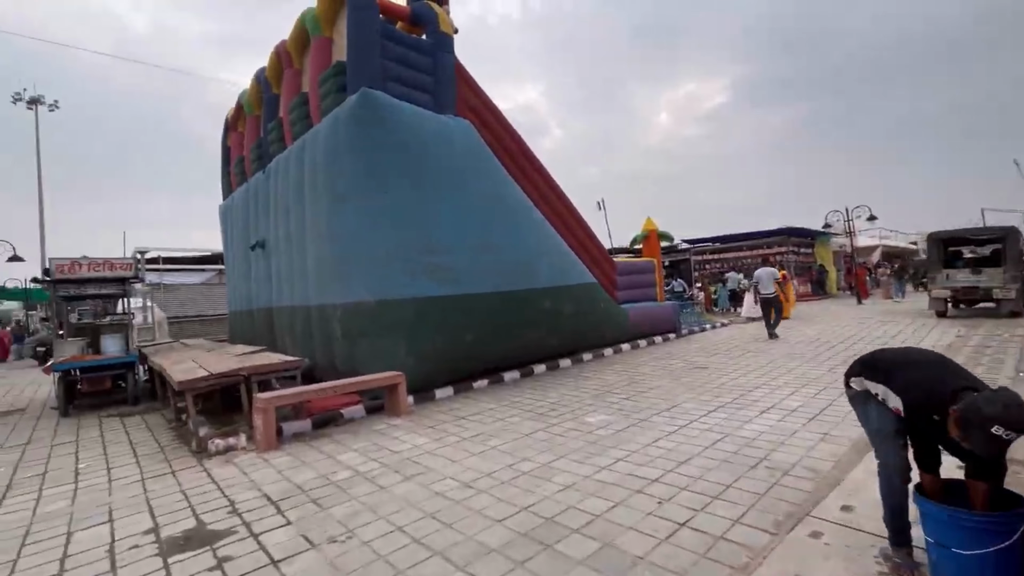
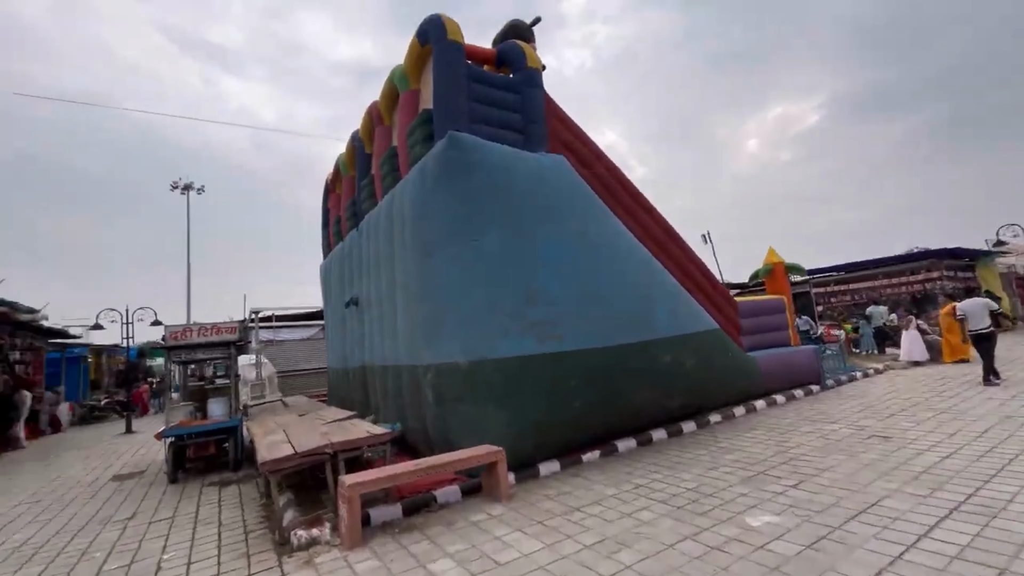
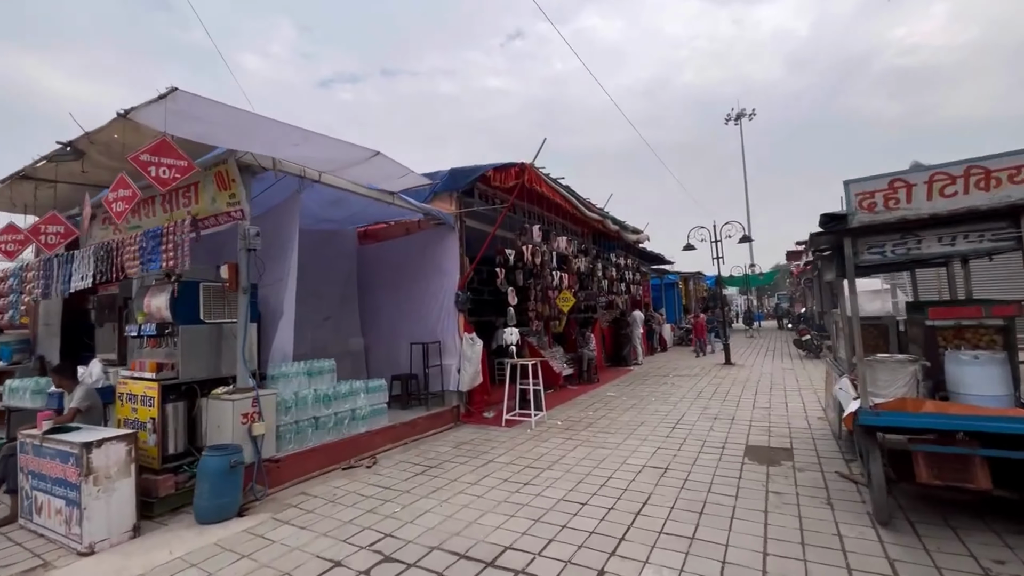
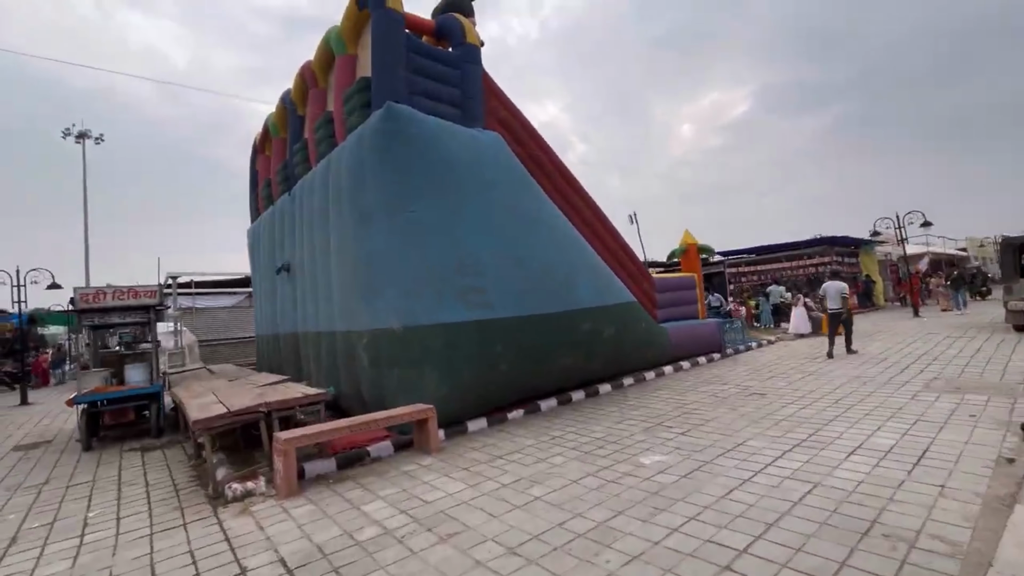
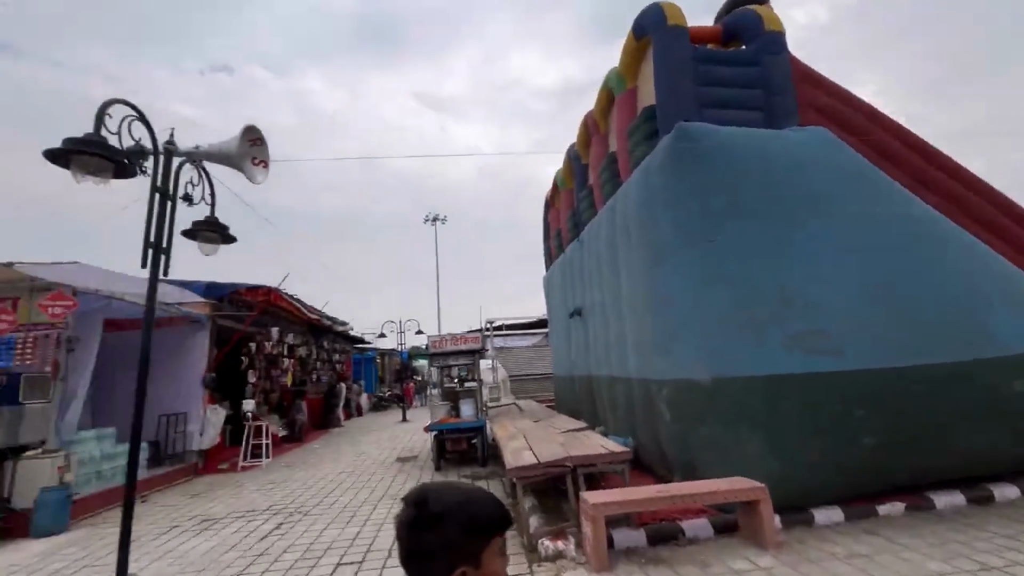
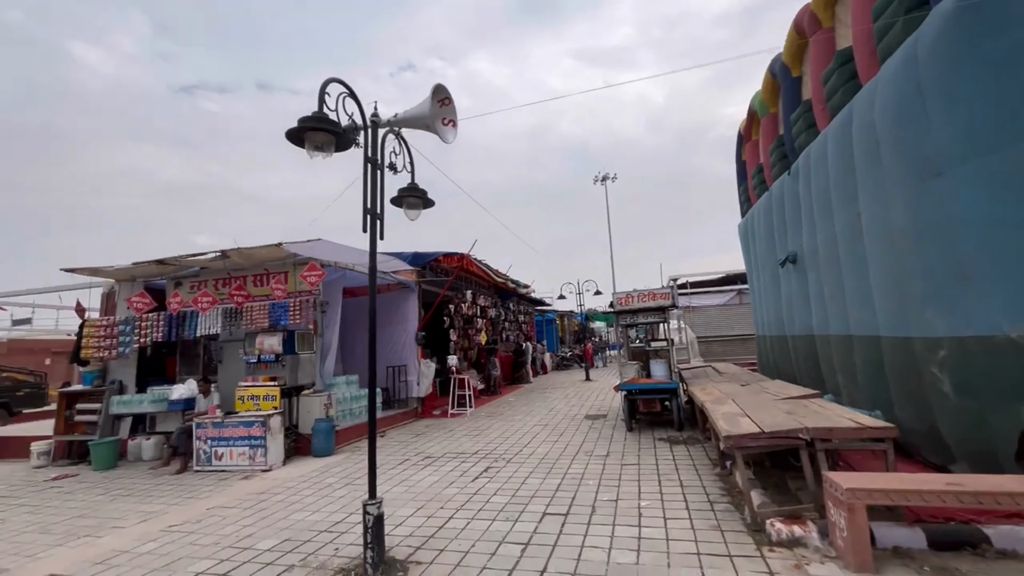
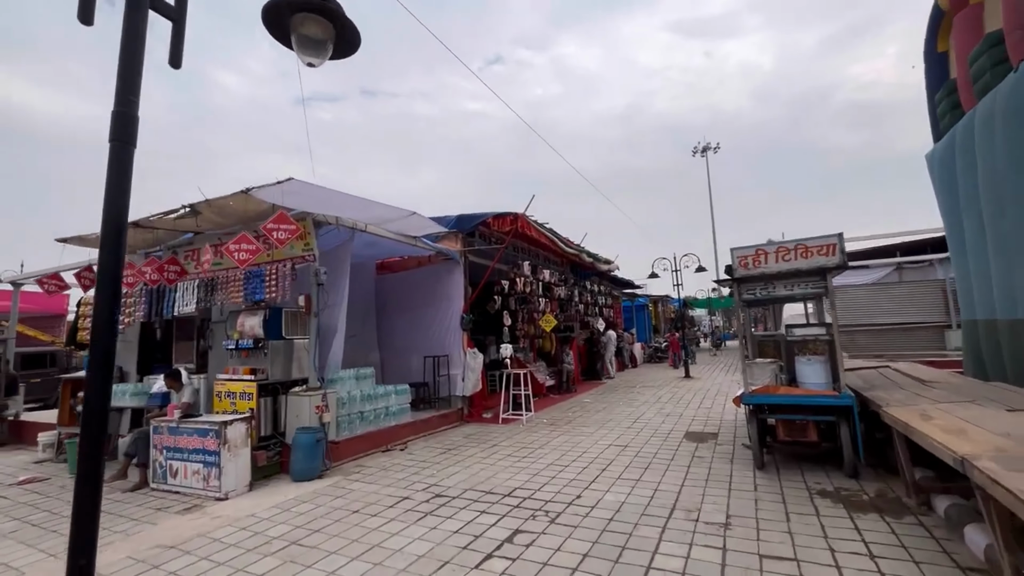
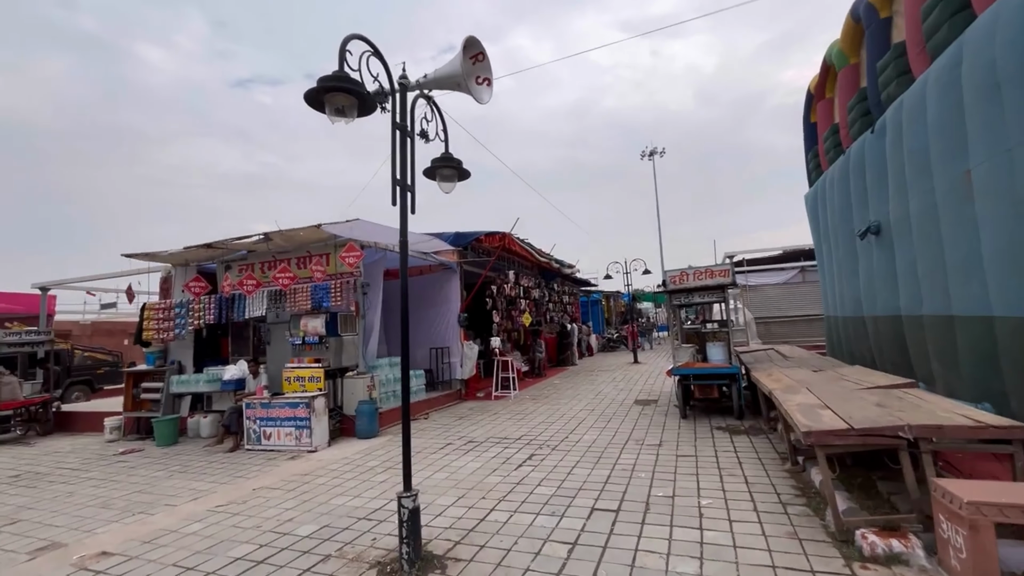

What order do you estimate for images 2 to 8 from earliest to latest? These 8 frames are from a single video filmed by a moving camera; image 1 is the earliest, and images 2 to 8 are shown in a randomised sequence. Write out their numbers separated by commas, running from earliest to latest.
4, 2, 5, 6, 8, 7, 3
